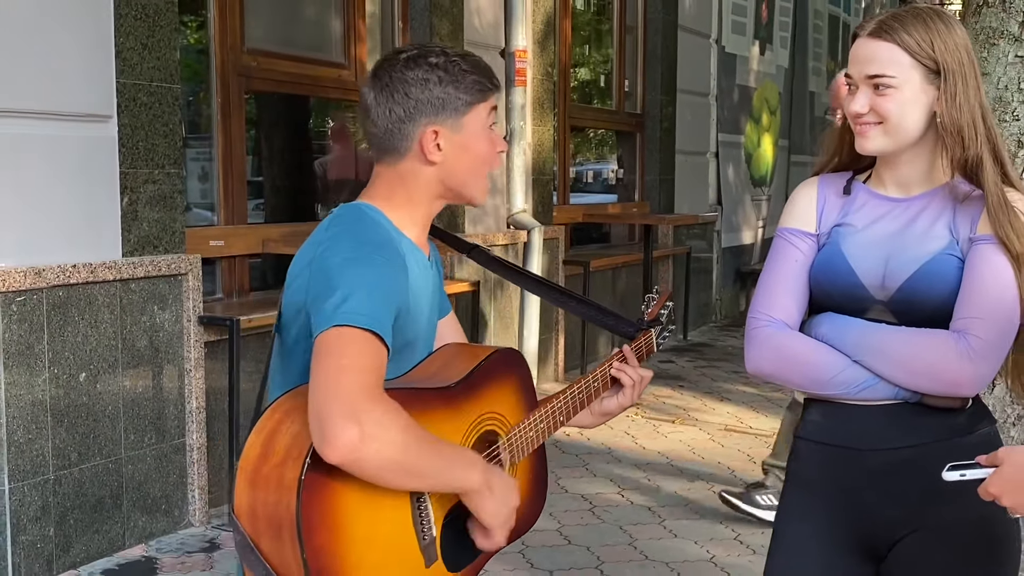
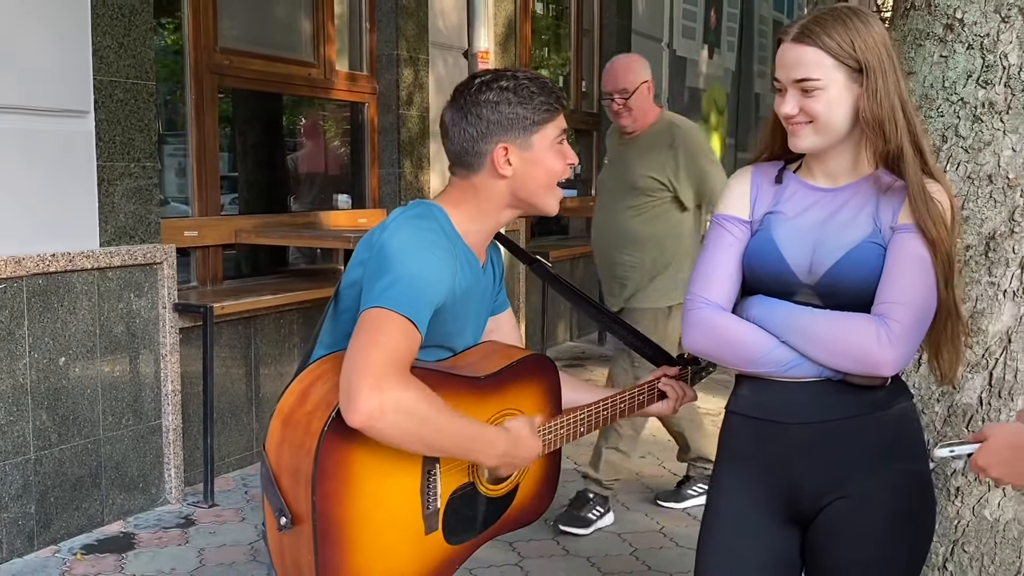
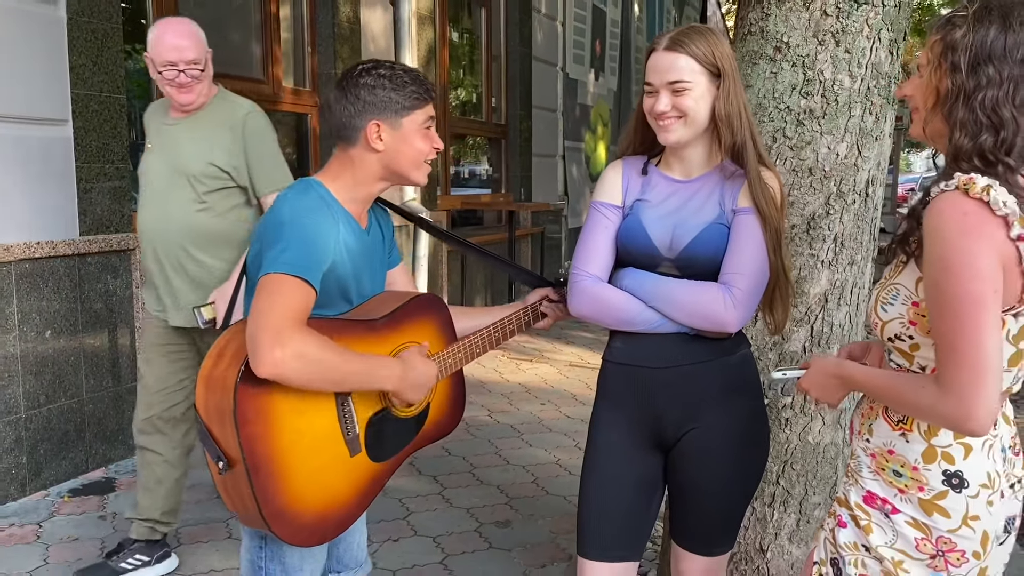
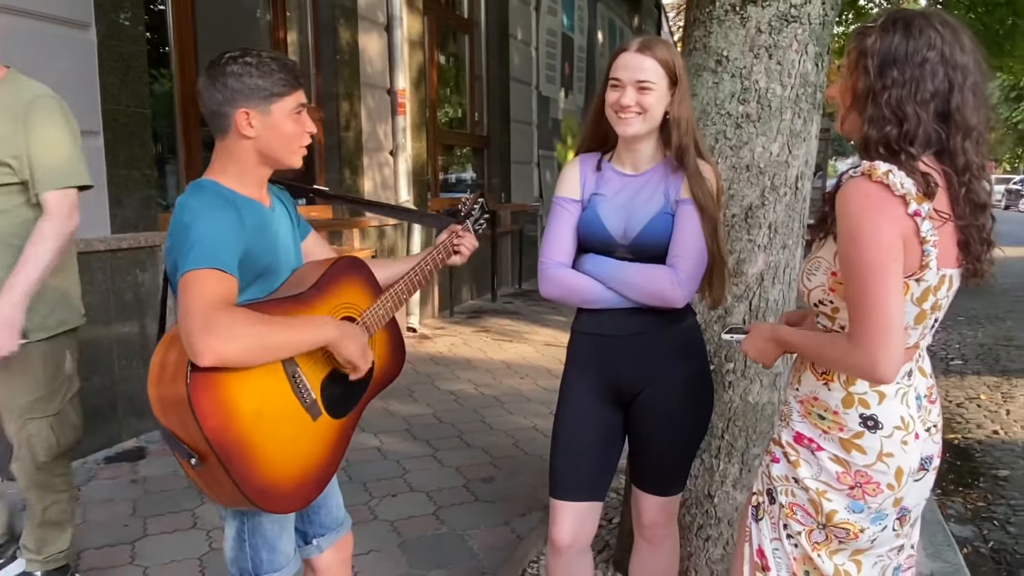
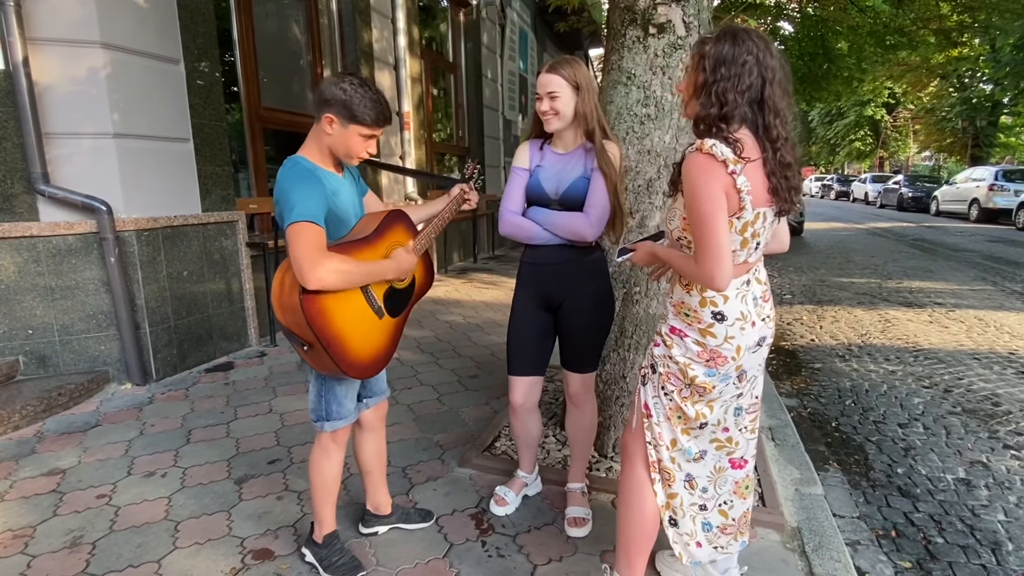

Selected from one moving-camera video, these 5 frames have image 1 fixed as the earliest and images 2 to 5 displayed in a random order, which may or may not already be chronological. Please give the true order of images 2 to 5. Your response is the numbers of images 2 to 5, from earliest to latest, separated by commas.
2, 3, 4, 5
